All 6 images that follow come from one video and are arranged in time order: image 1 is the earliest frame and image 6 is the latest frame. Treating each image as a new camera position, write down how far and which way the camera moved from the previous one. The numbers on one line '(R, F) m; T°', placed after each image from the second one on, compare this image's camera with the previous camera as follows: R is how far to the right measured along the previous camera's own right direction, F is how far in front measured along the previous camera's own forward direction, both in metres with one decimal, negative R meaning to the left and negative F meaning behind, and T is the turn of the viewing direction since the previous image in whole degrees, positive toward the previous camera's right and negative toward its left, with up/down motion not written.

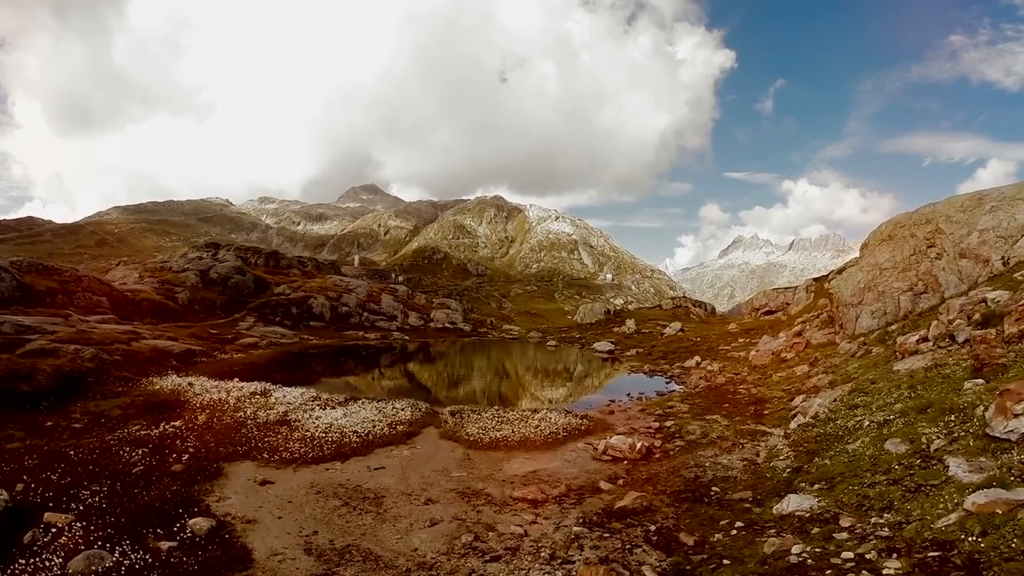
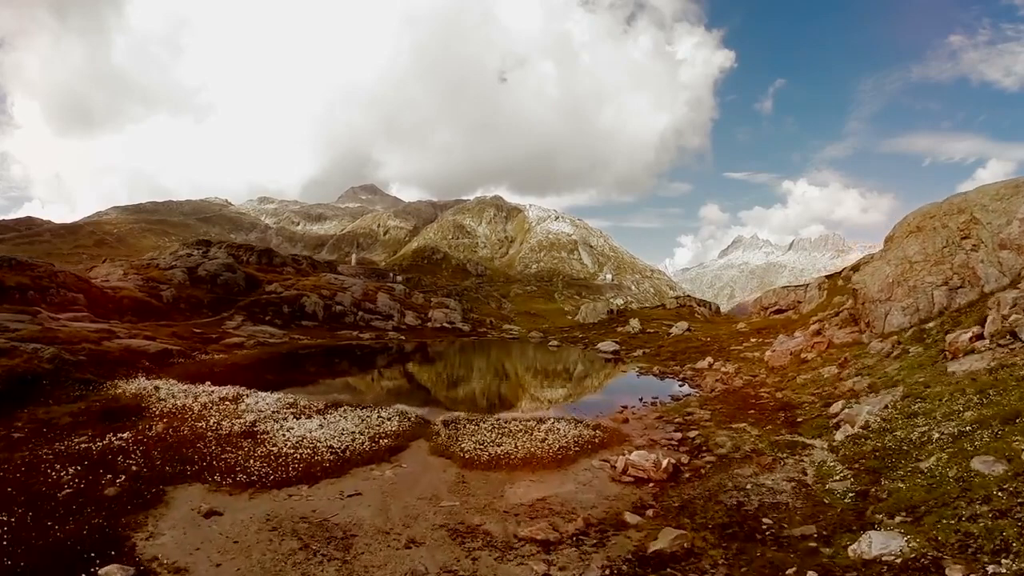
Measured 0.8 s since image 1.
(-0.3, +6.4) m; 0°
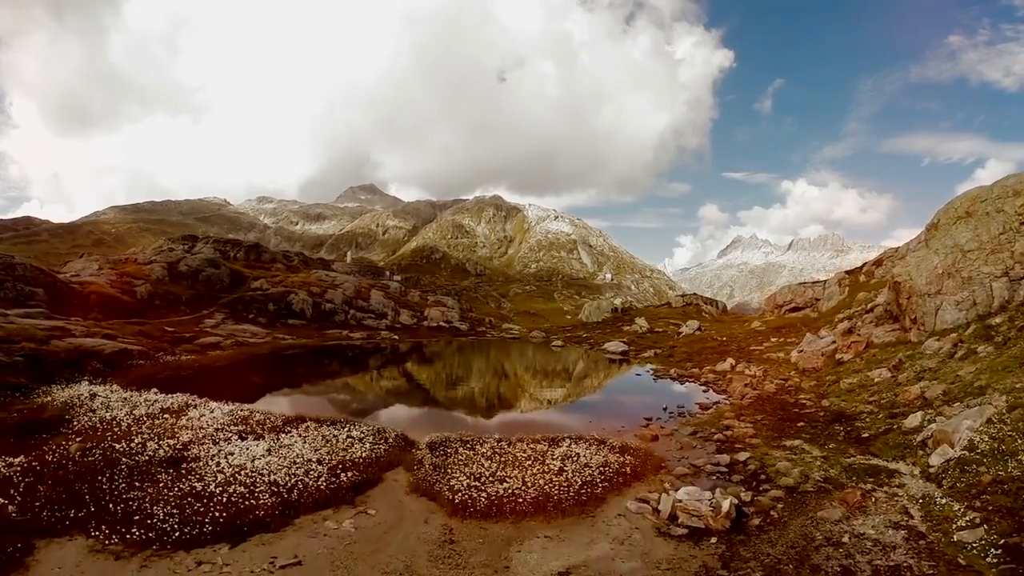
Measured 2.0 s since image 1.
(-0.4, +9.2) m; 0°
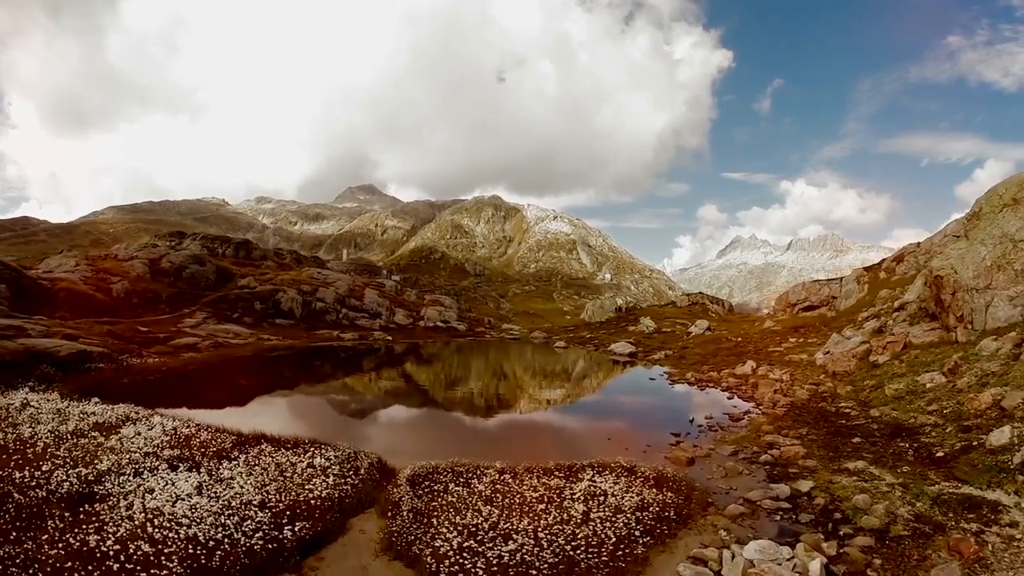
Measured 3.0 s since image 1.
(-0.4, +7.3) m; 0°
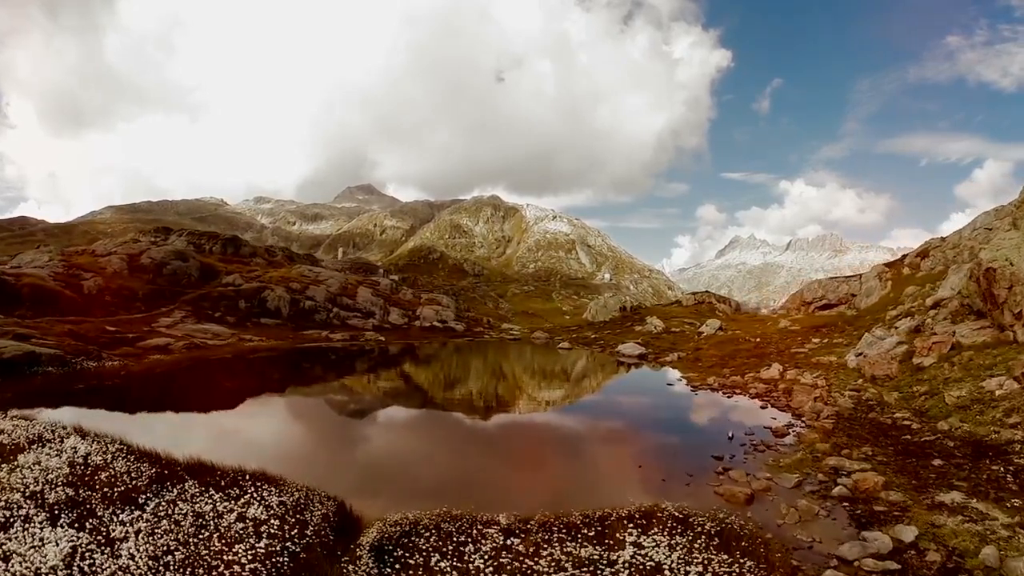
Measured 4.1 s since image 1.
(-0.4, +7.6) m; 0°
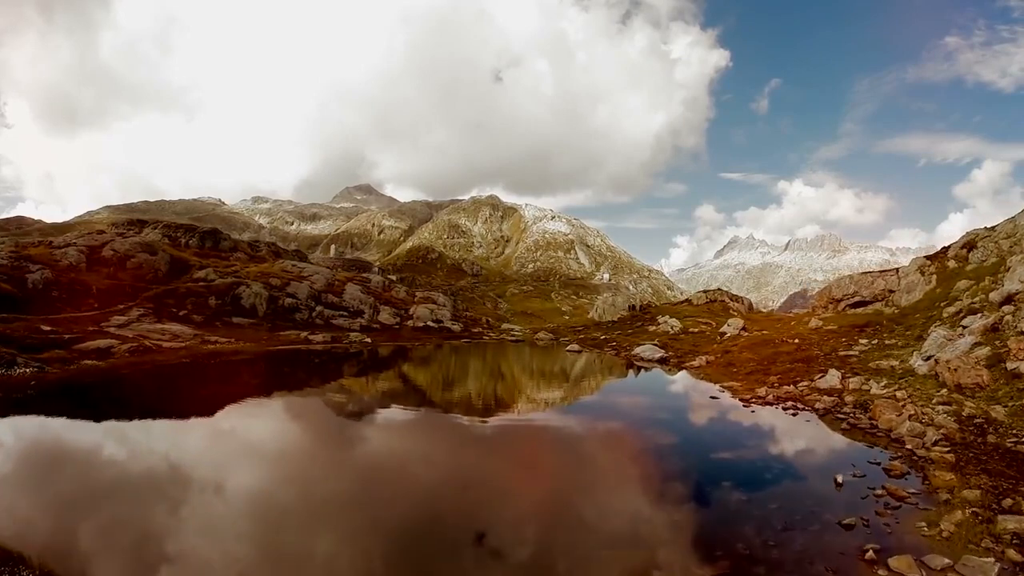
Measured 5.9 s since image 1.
(-0.7, +12.4) m; 0°
